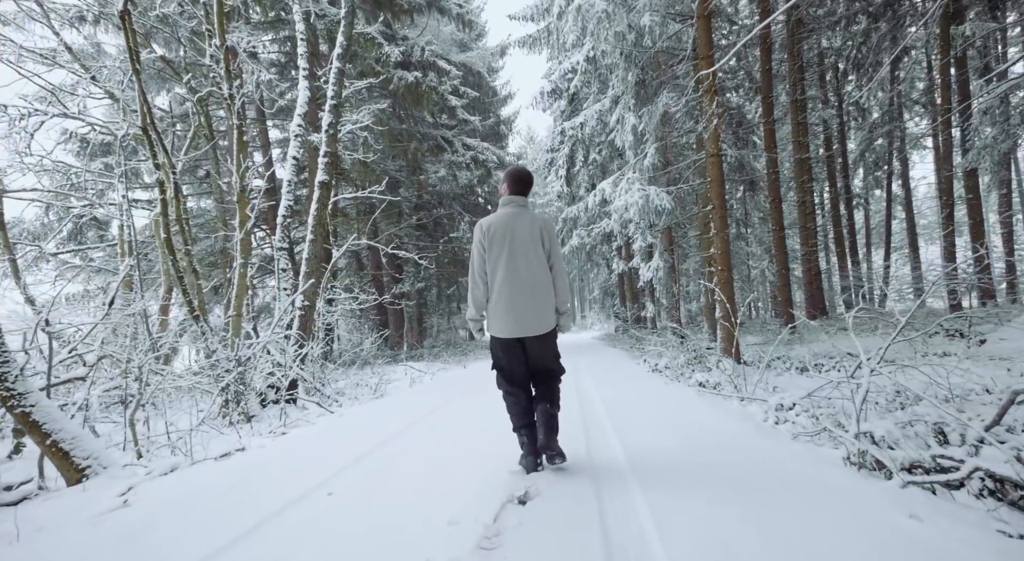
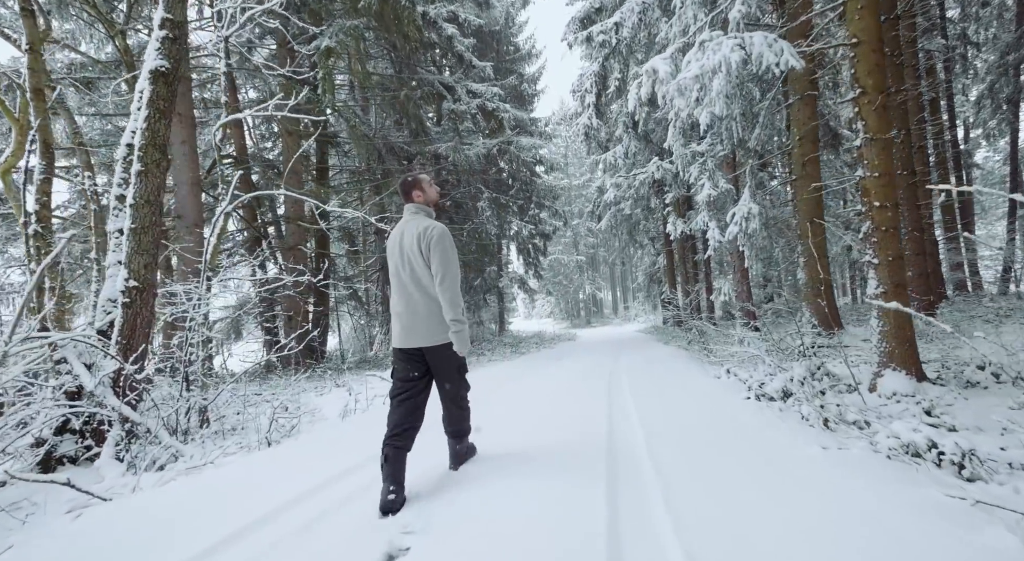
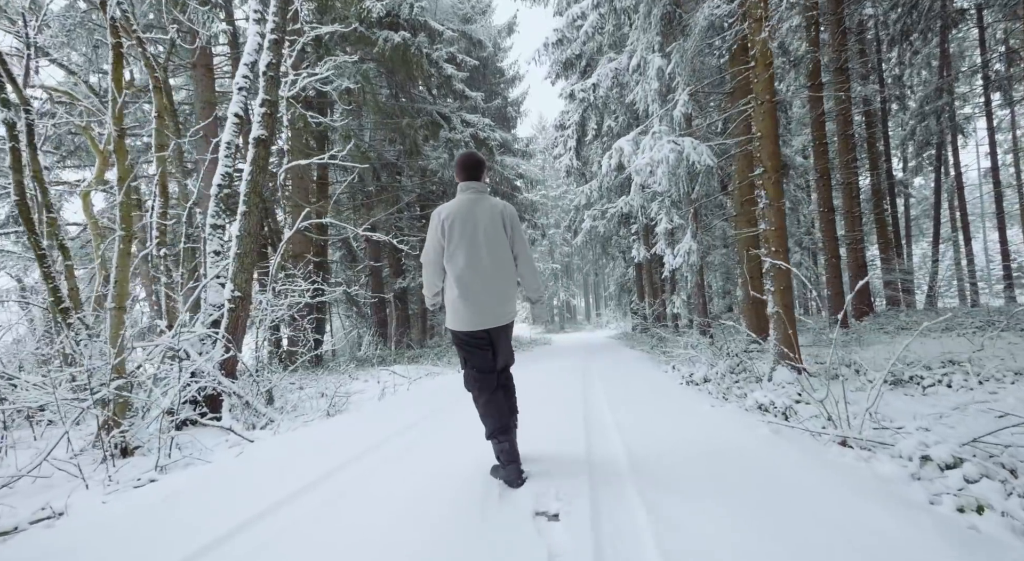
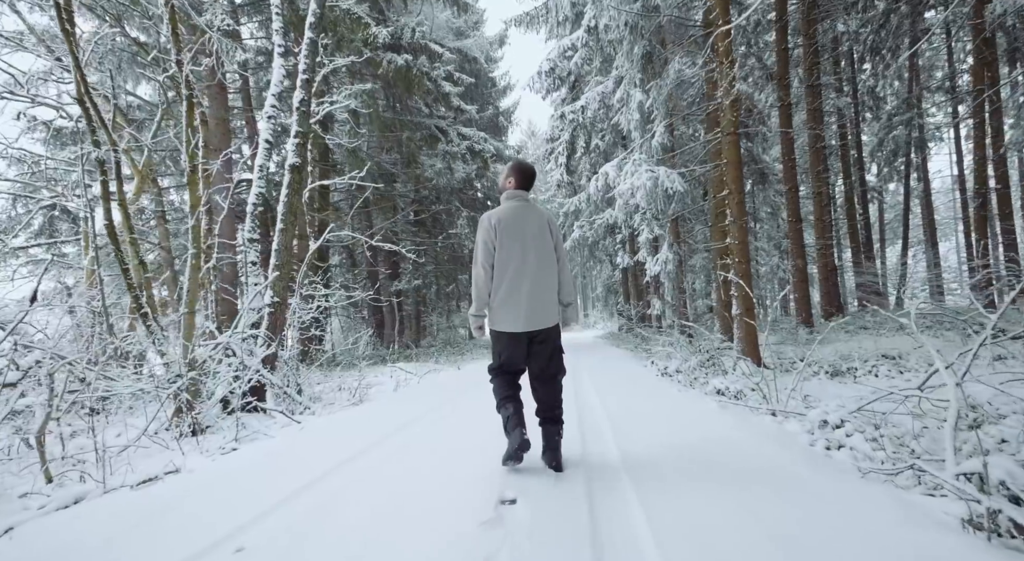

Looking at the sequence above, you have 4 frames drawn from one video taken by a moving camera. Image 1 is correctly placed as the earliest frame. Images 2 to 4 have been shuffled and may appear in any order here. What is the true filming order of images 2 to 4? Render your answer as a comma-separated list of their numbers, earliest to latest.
4, 3, 2
